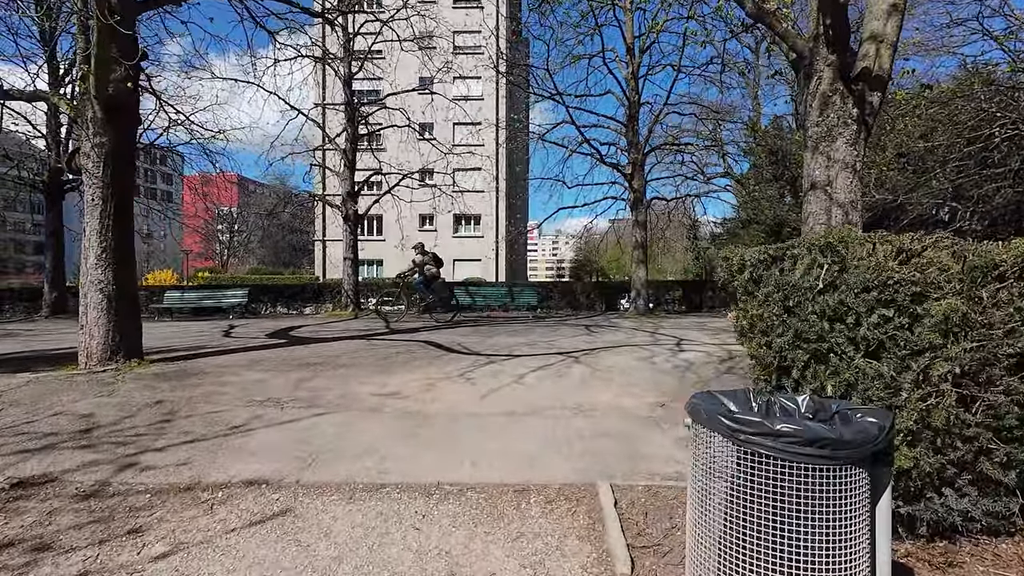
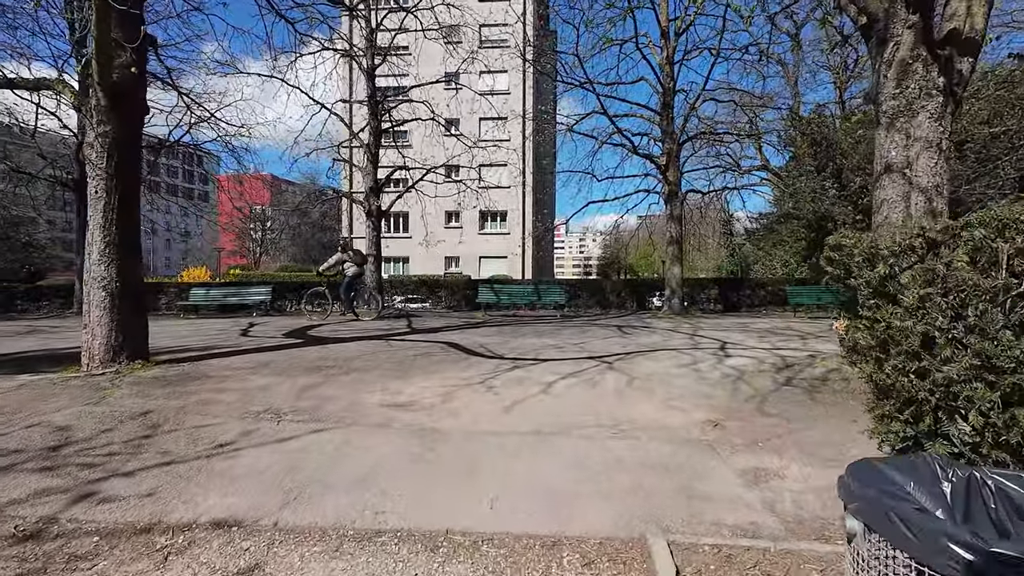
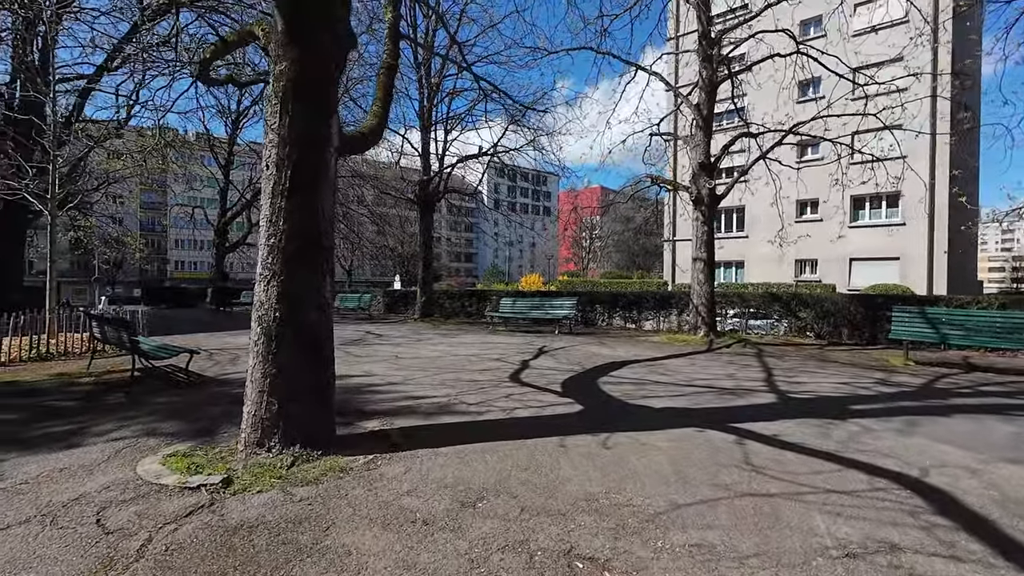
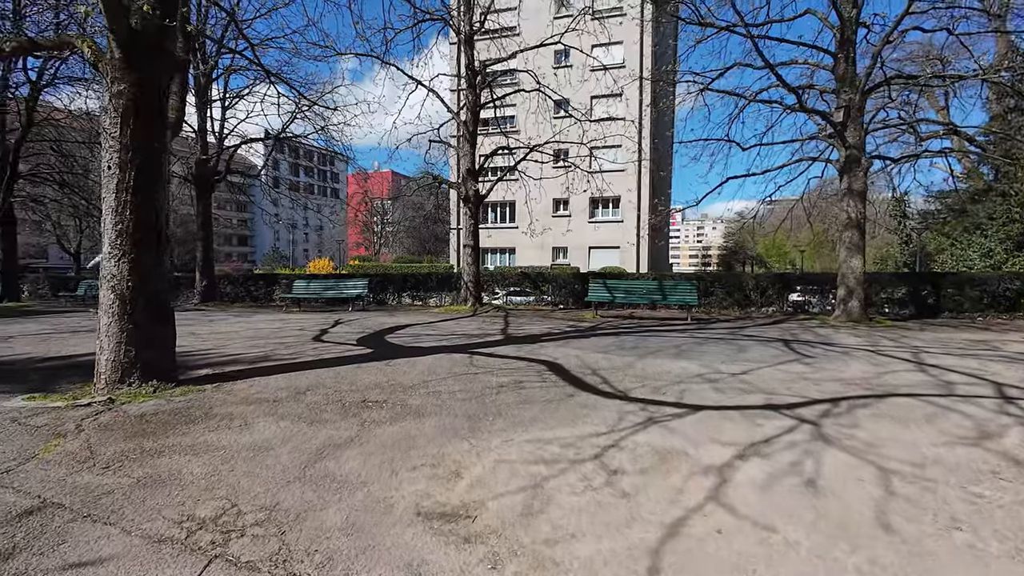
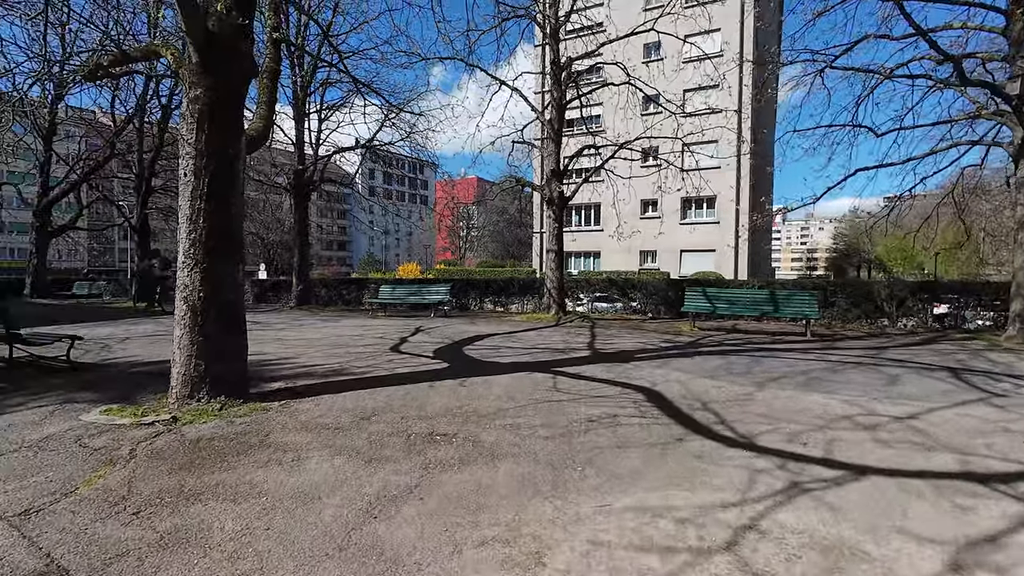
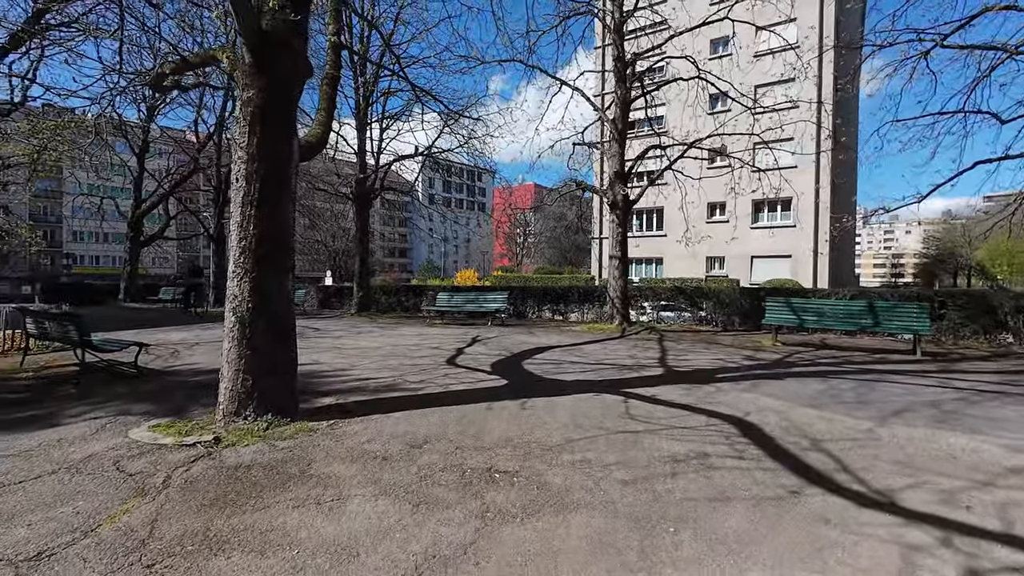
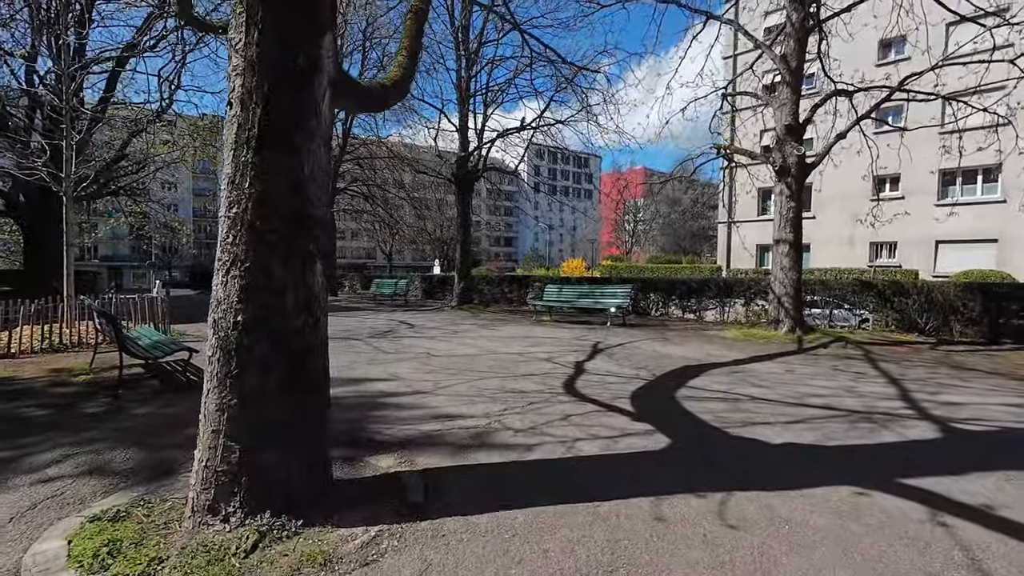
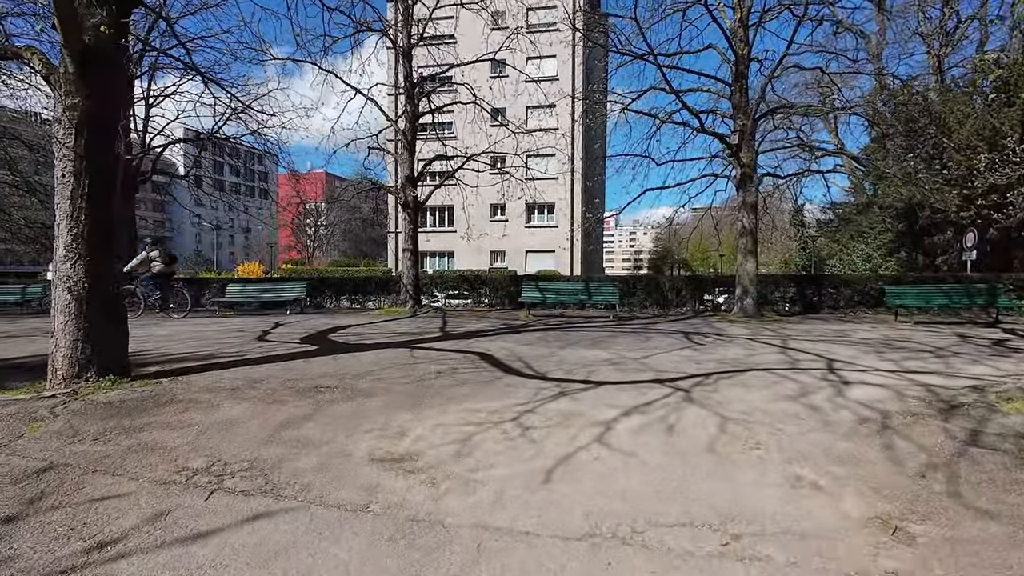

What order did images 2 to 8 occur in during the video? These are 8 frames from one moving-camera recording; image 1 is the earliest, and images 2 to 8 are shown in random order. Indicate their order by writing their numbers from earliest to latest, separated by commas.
2, 8, 4, 5, 6, 3, 7
